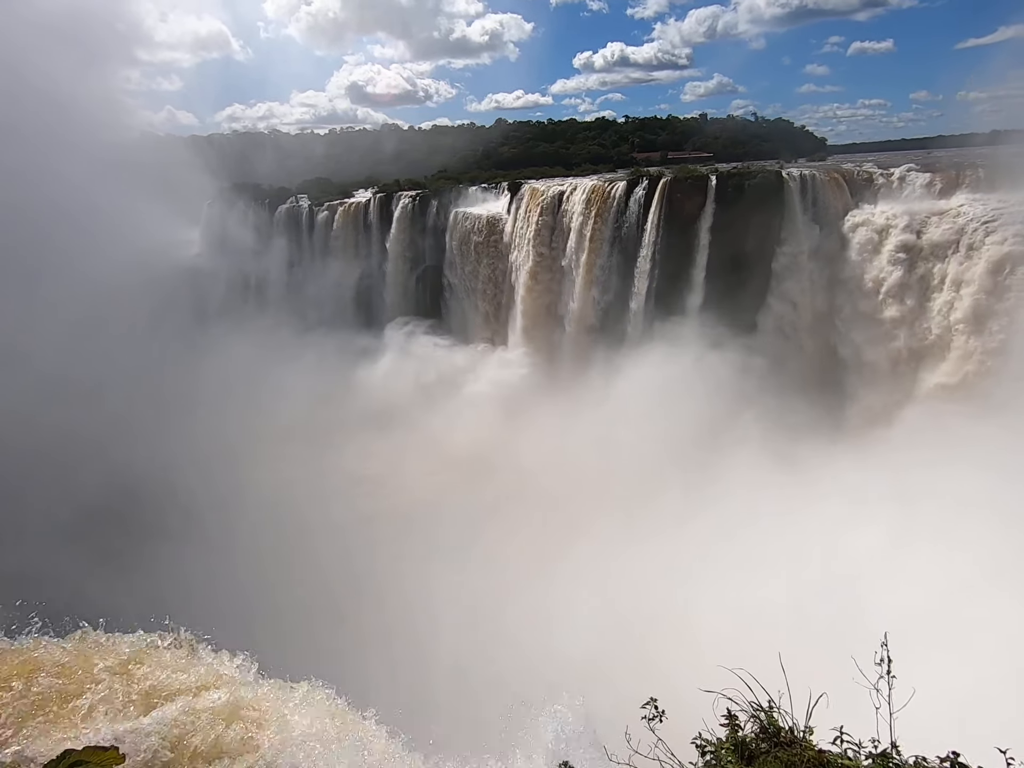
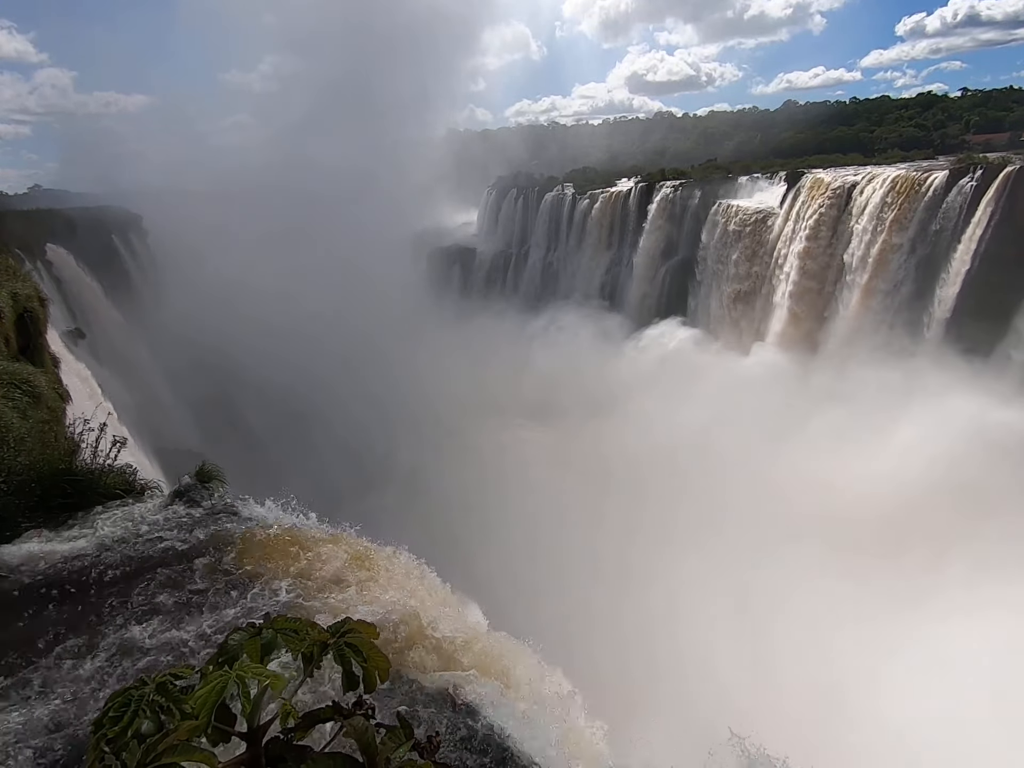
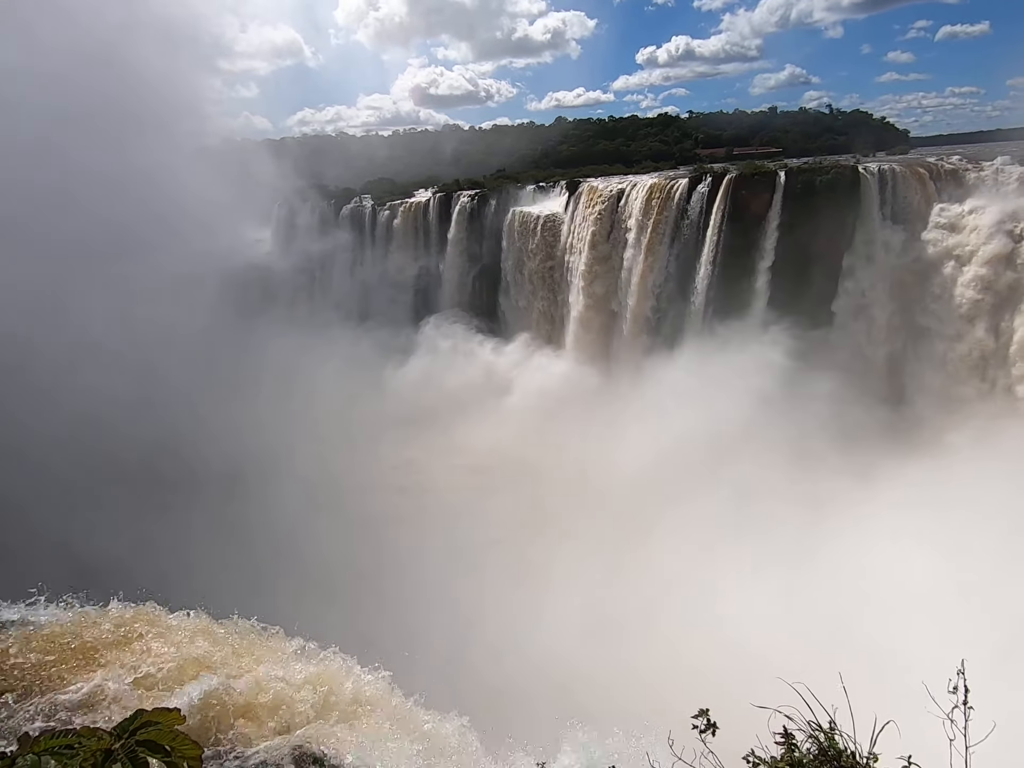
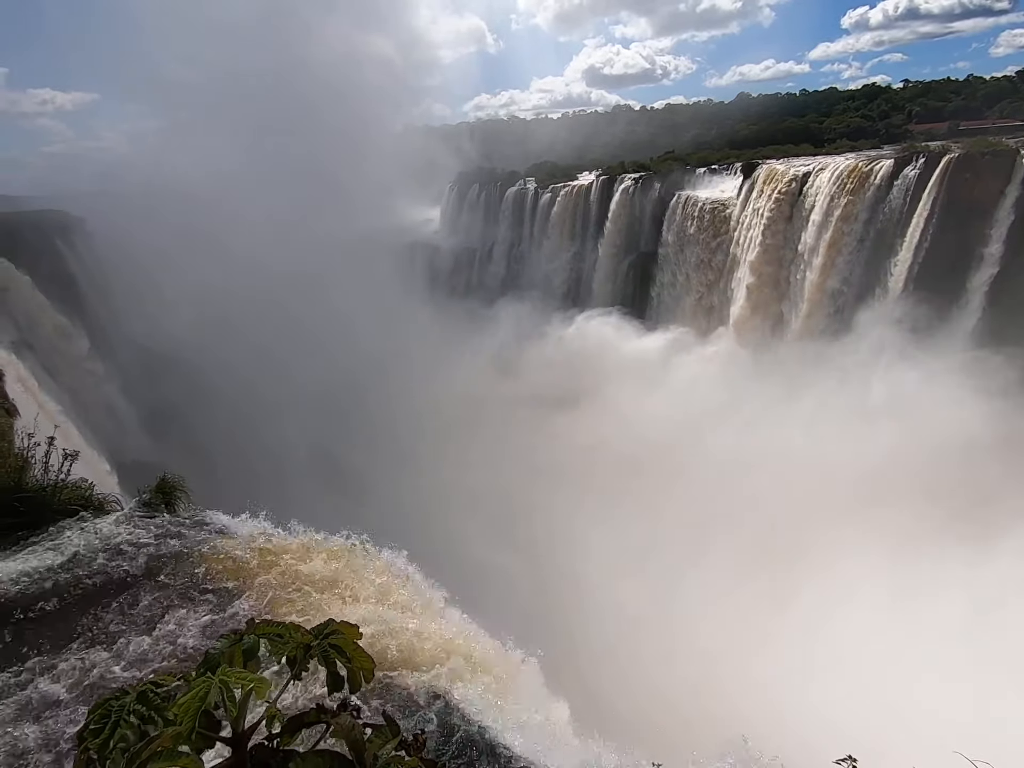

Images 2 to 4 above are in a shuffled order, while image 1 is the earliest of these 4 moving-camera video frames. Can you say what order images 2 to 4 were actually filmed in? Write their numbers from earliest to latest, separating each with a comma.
3, 4, 2
